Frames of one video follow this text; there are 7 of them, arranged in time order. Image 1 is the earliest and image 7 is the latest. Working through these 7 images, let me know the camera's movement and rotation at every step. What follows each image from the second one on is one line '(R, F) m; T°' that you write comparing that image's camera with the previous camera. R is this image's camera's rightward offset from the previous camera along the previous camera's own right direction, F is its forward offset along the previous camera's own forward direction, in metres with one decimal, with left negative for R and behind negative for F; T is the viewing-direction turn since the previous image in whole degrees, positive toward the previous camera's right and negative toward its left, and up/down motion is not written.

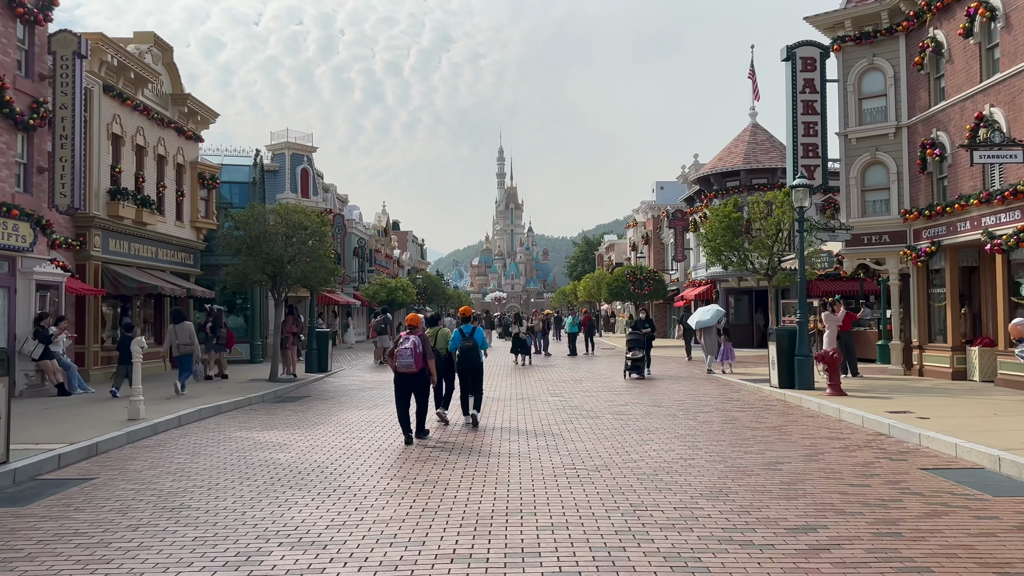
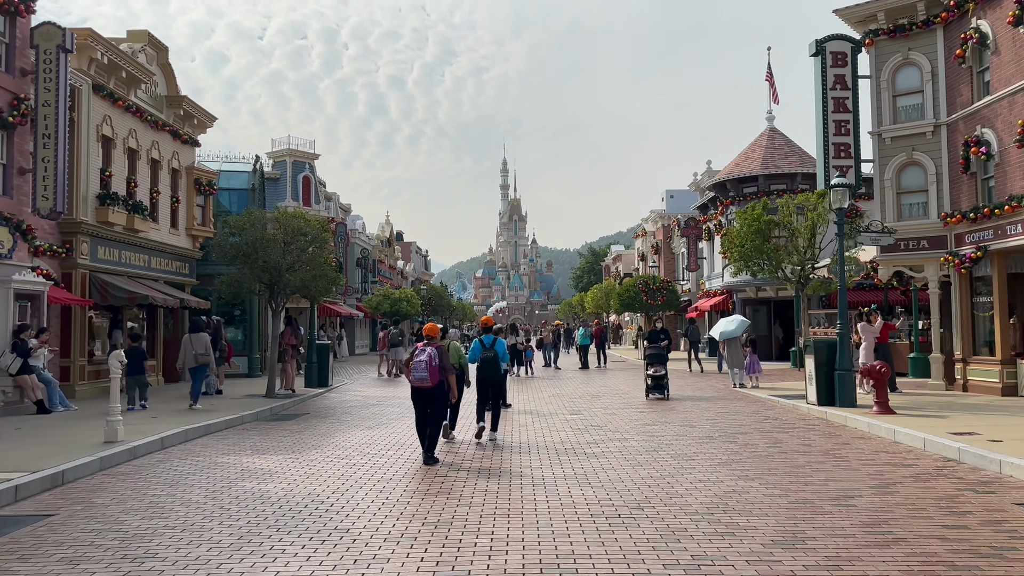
(-0.2, +1.2) m; 0°
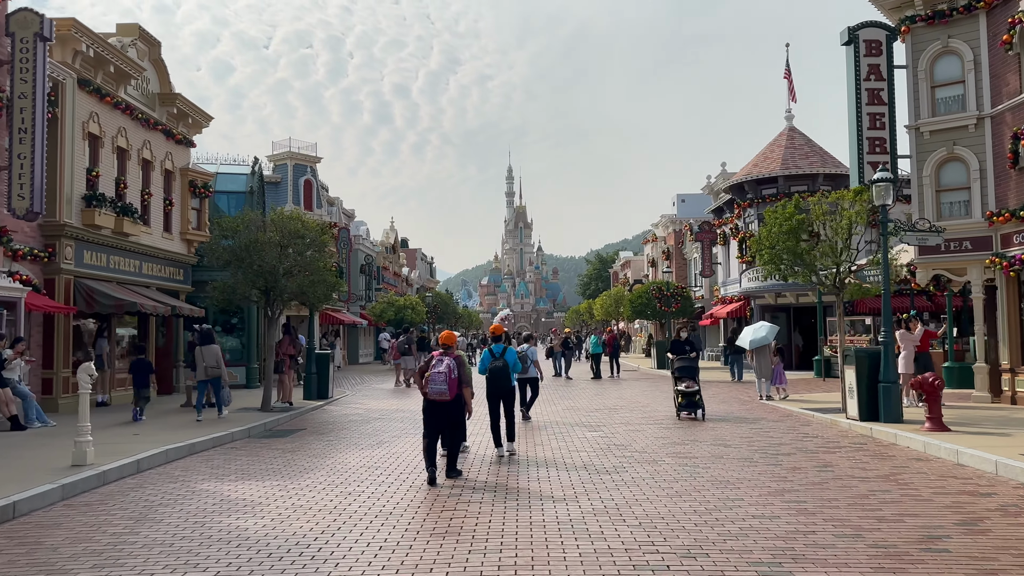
(-0.1, +1.2) m; 0°
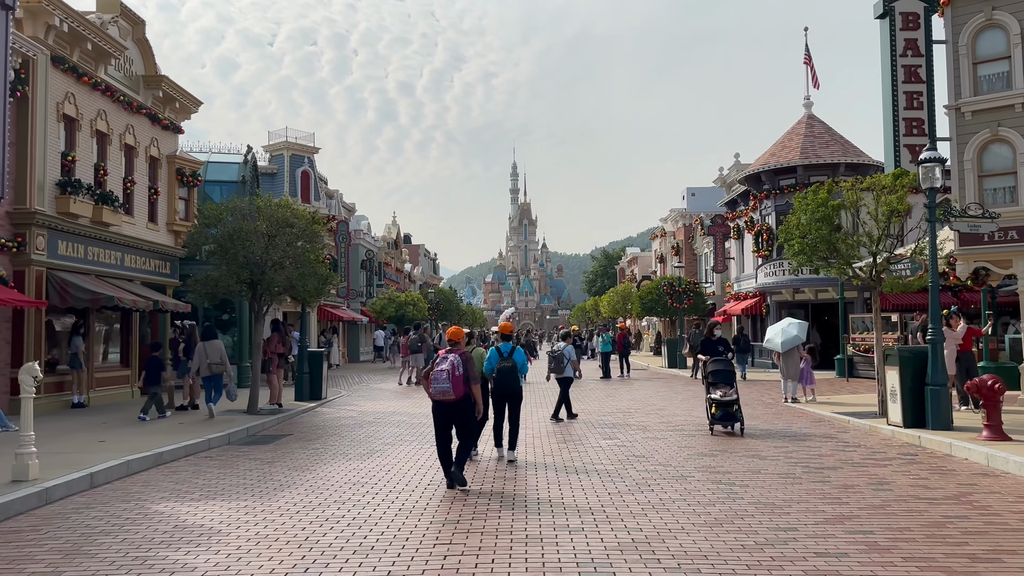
(0.0, +1.3) m; 0°
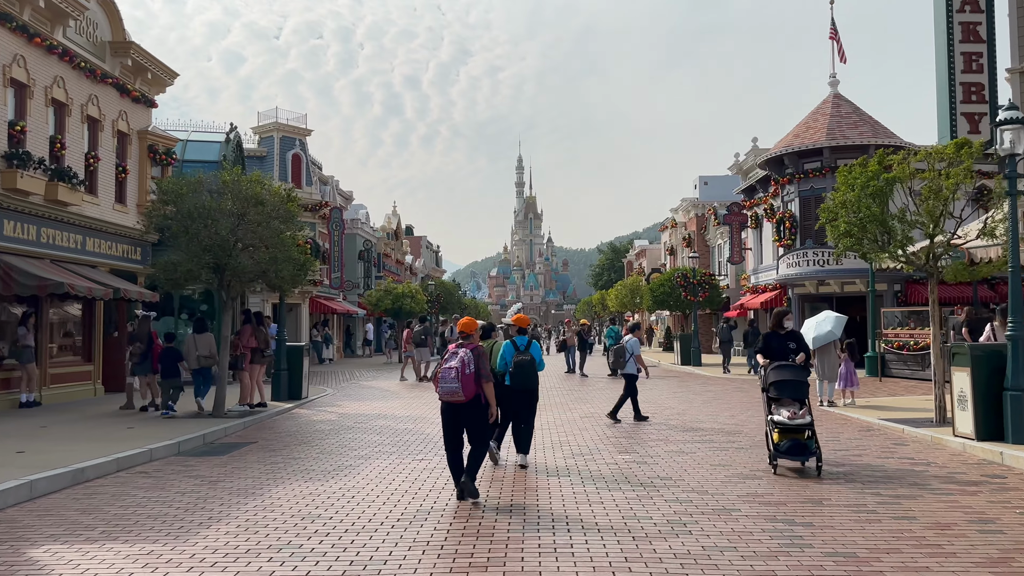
(+0.1, +2.0) m; 0°
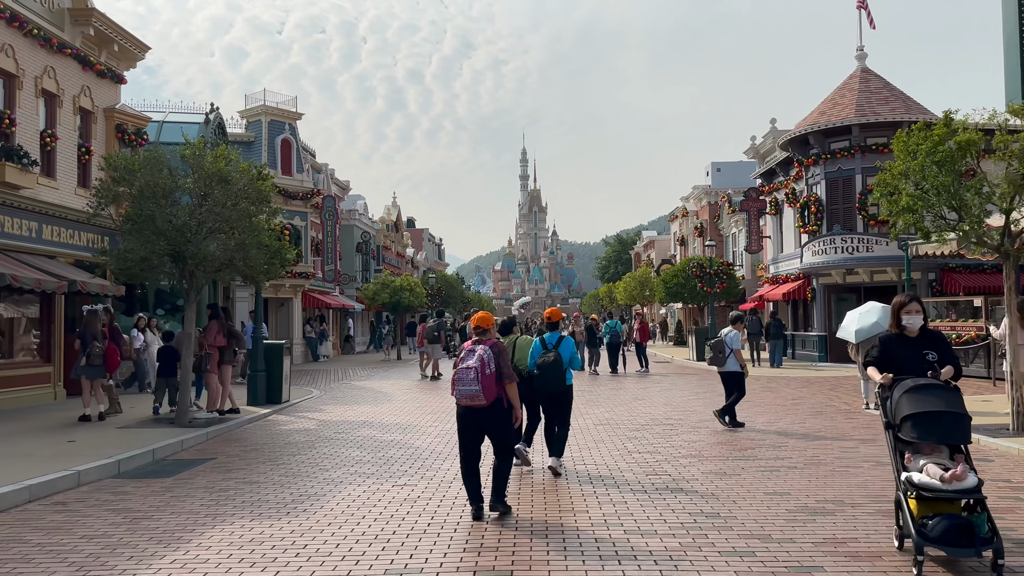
(0.0, +1.9) m; 0°
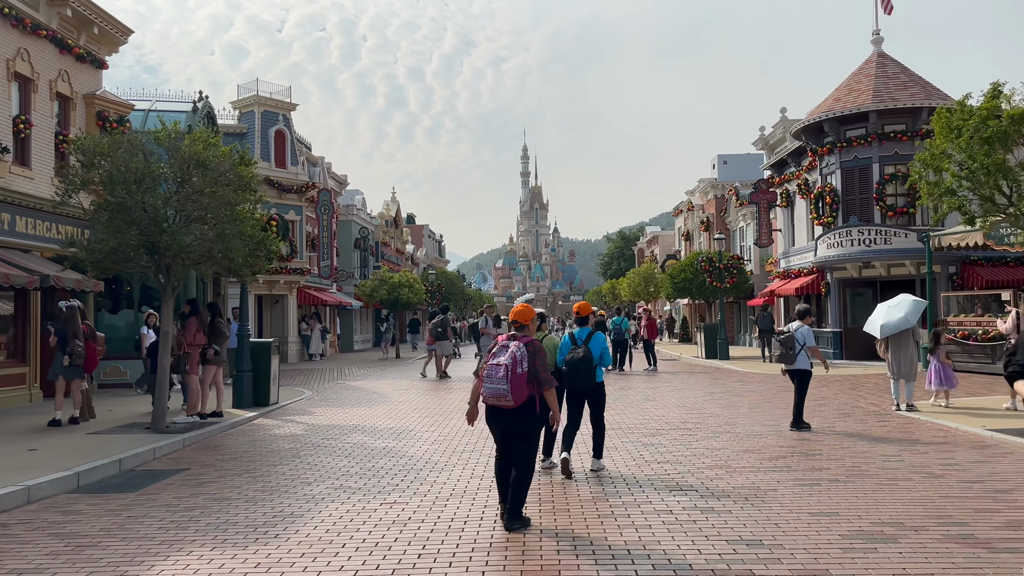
(0.0, +1.0) m; 0°
